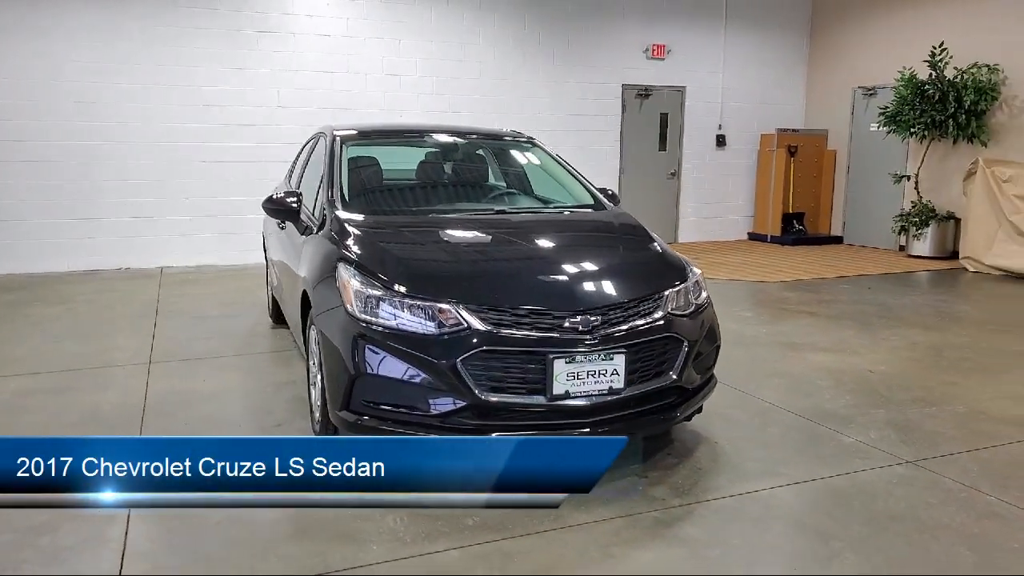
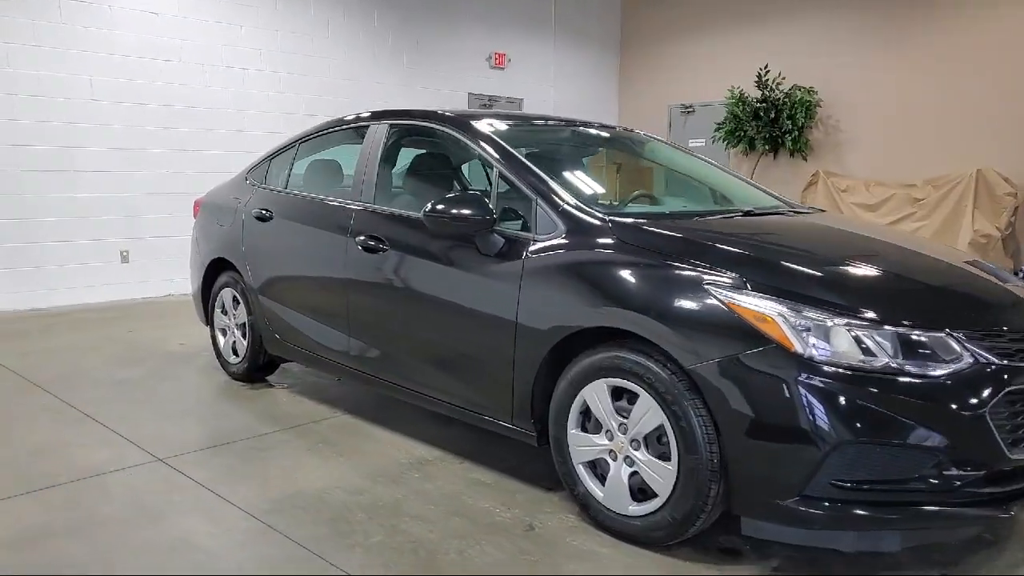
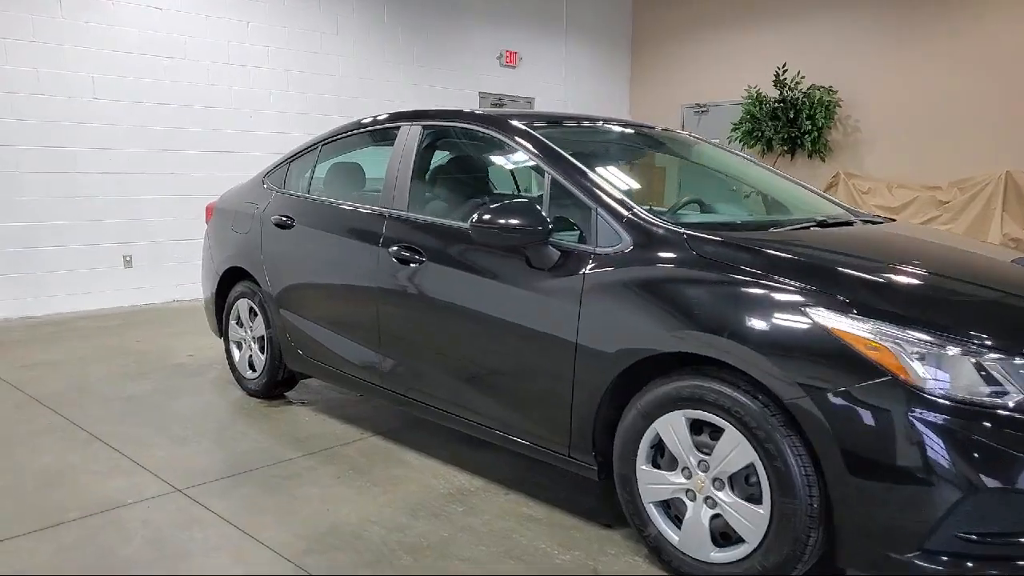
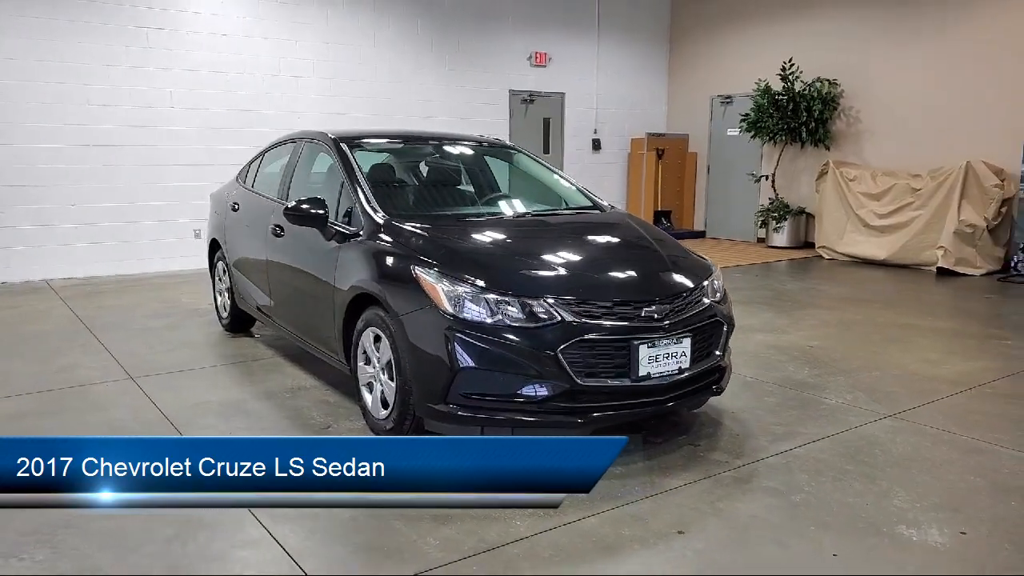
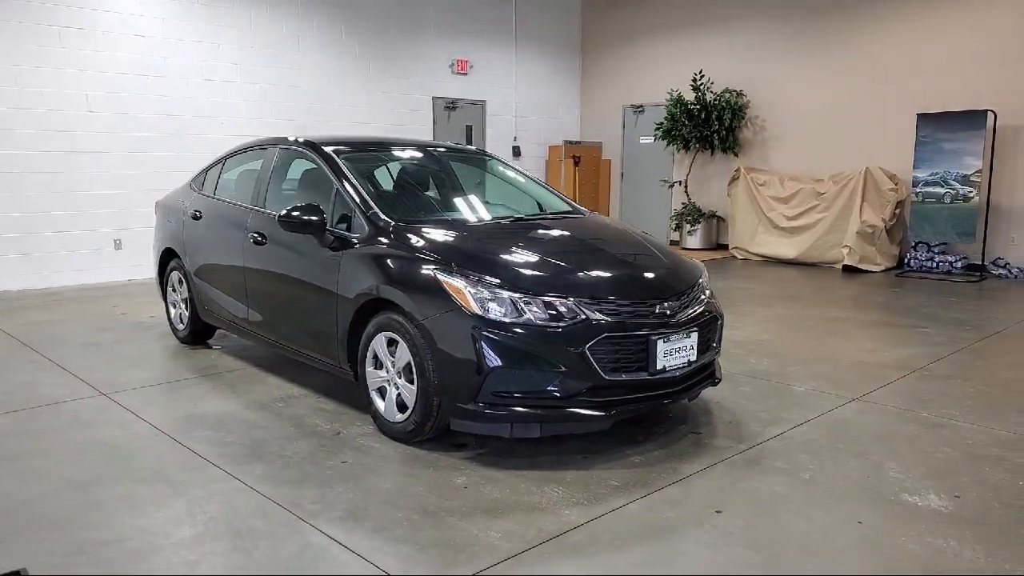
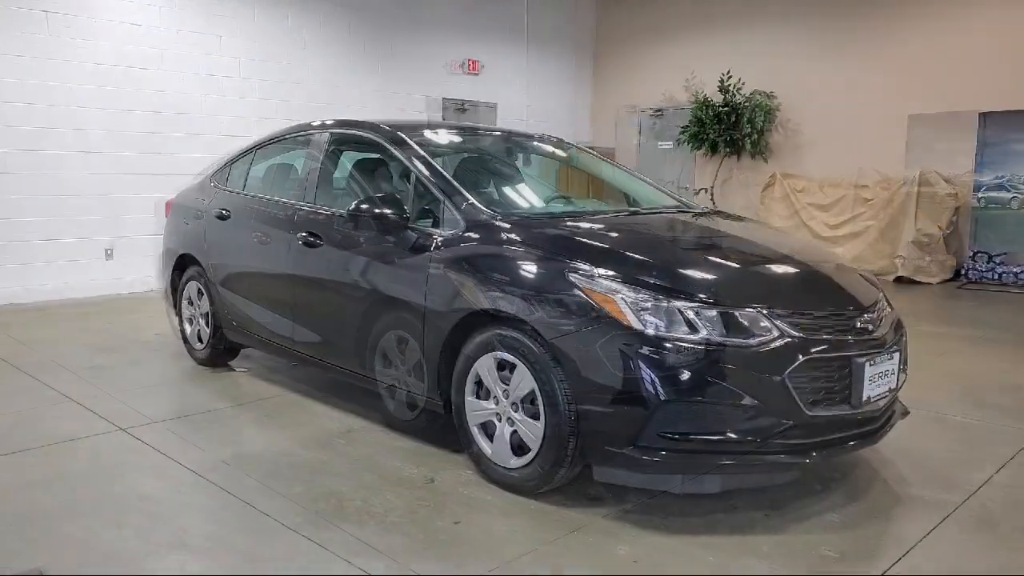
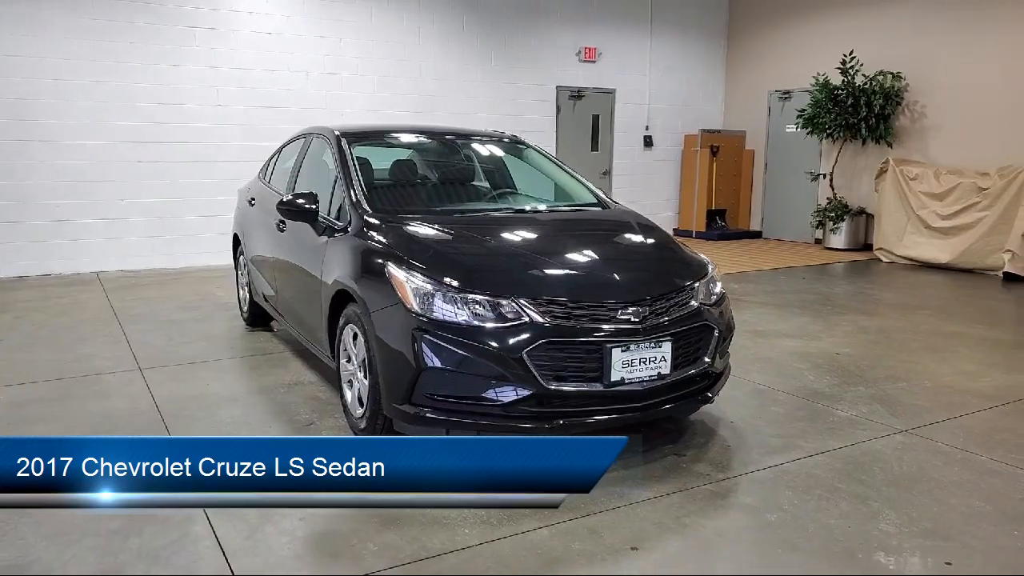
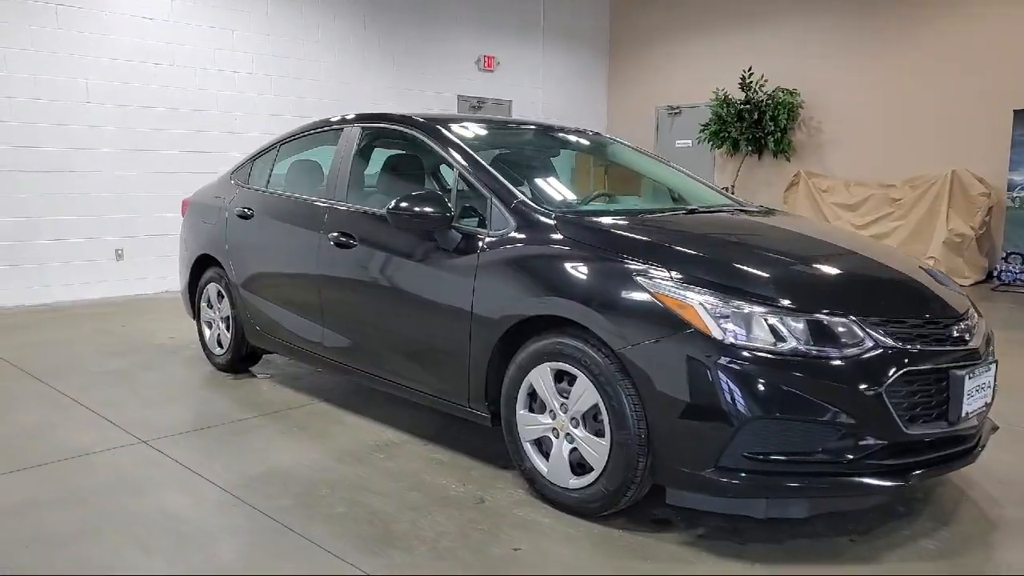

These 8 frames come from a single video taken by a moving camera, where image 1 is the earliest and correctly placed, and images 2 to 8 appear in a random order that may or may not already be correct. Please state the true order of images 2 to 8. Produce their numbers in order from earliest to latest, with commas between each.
7, 4, 5, 6, 8, 2, 3
